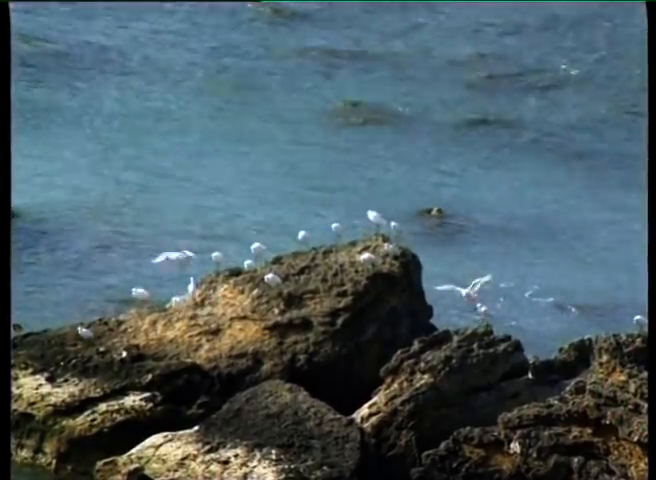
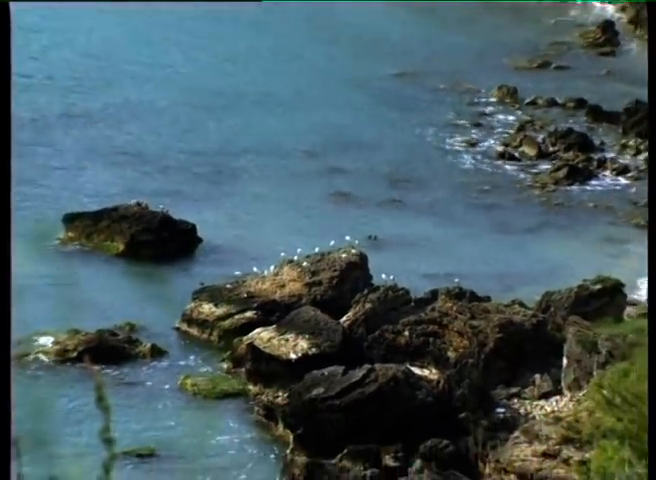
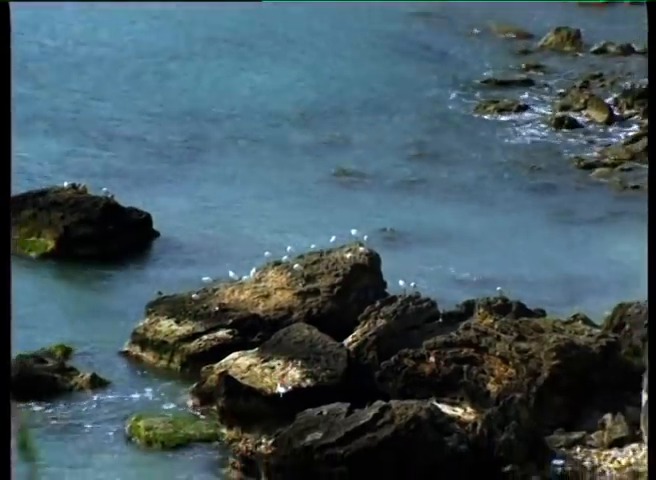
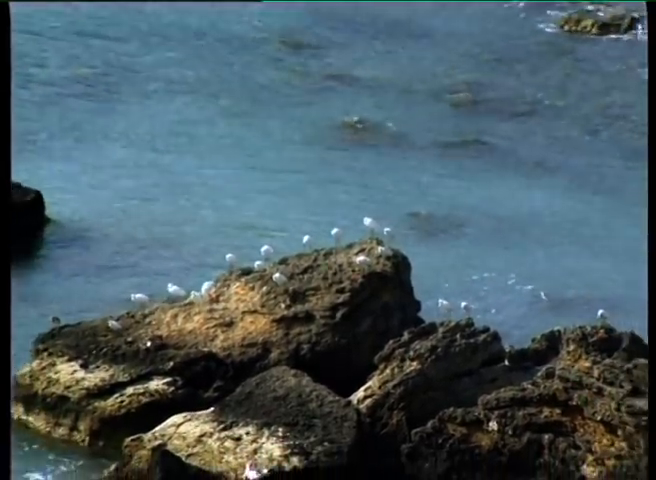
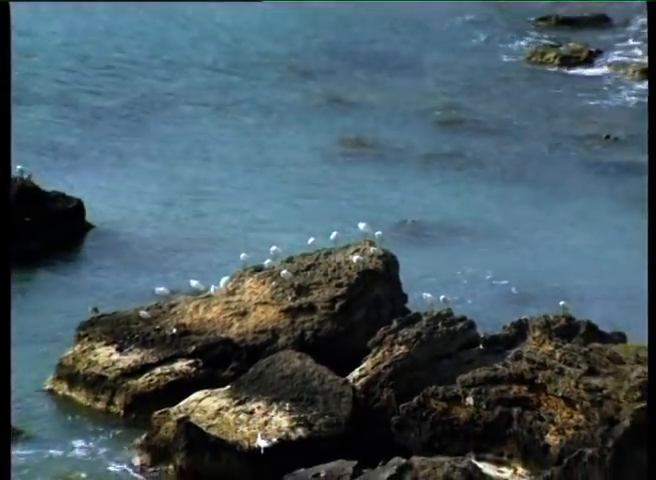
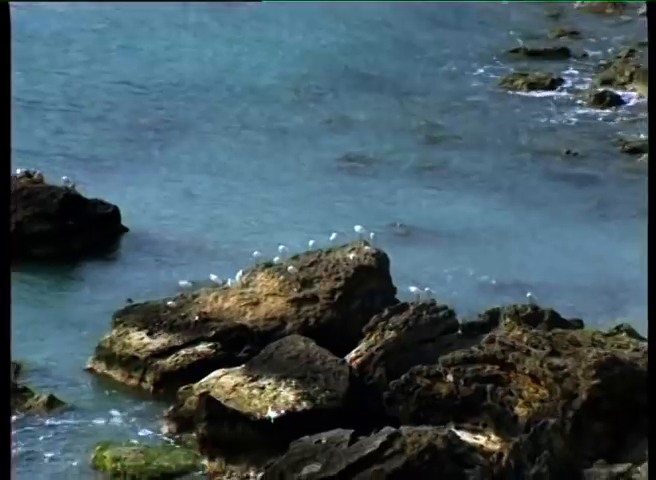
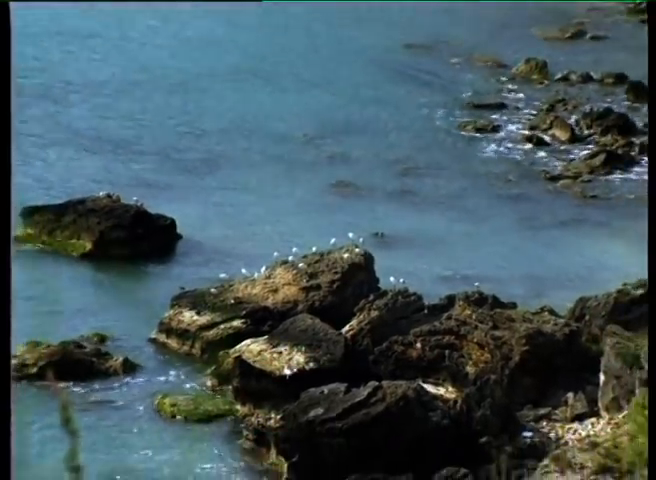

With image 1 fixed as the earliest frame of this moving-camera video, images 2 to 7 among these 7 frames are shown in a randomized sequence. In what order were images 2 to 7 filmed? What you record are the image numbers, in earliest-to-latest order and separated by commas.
4, 5, 6, 3, 7, 2
